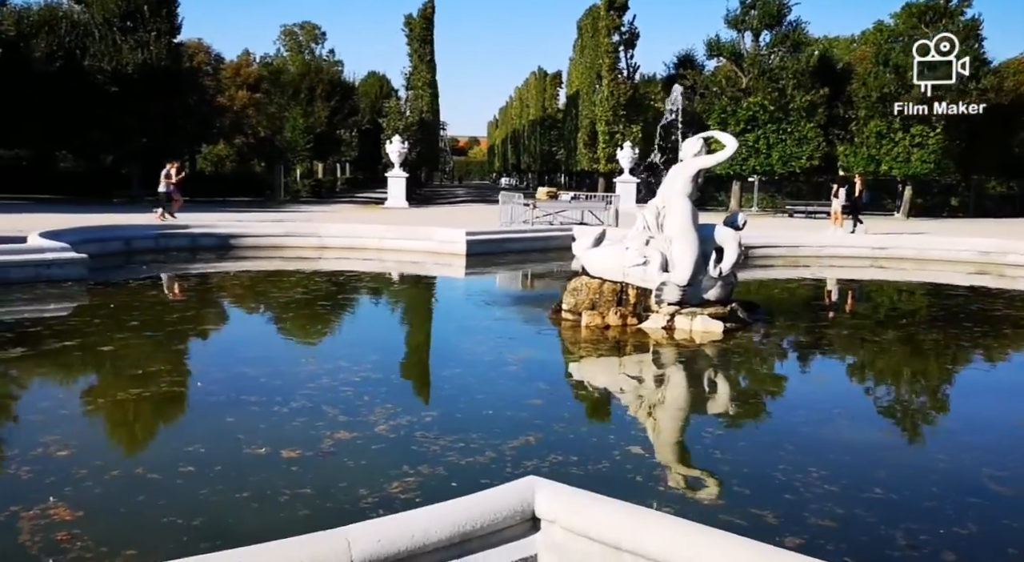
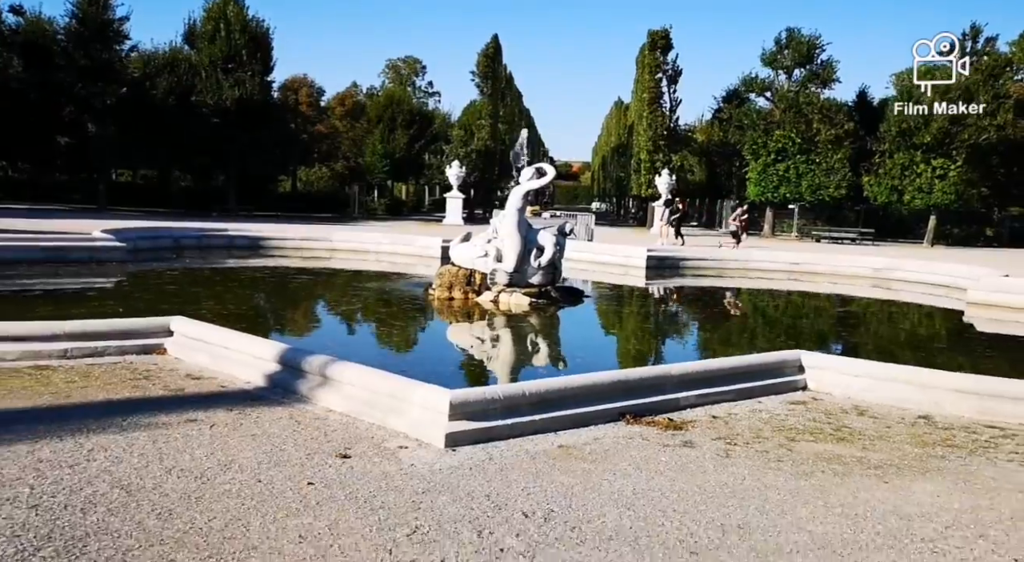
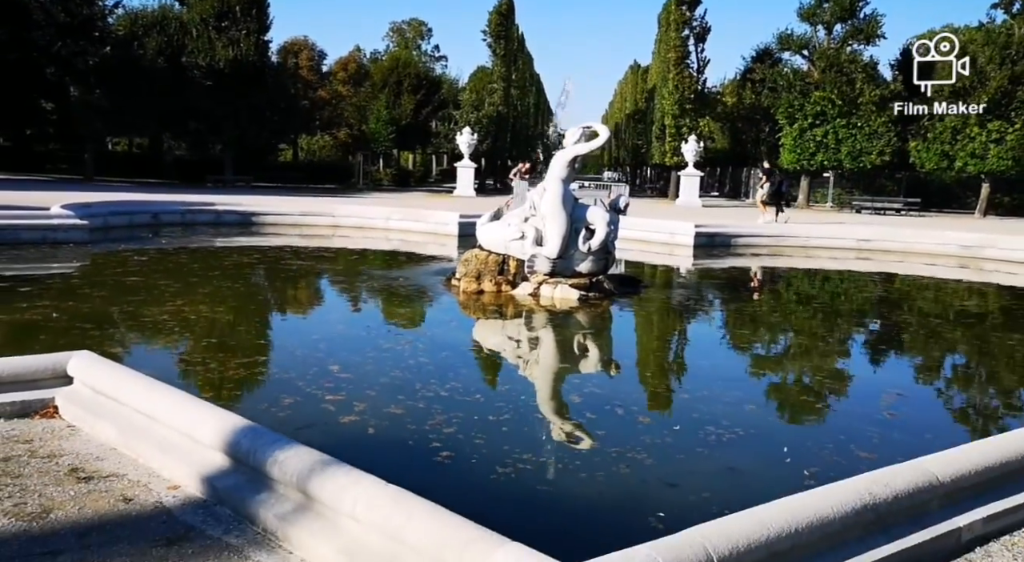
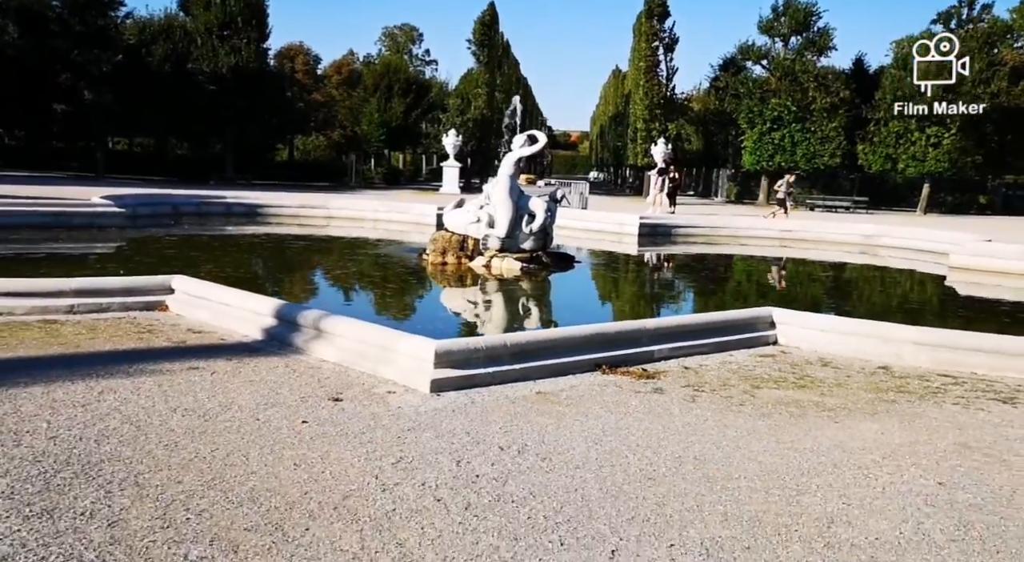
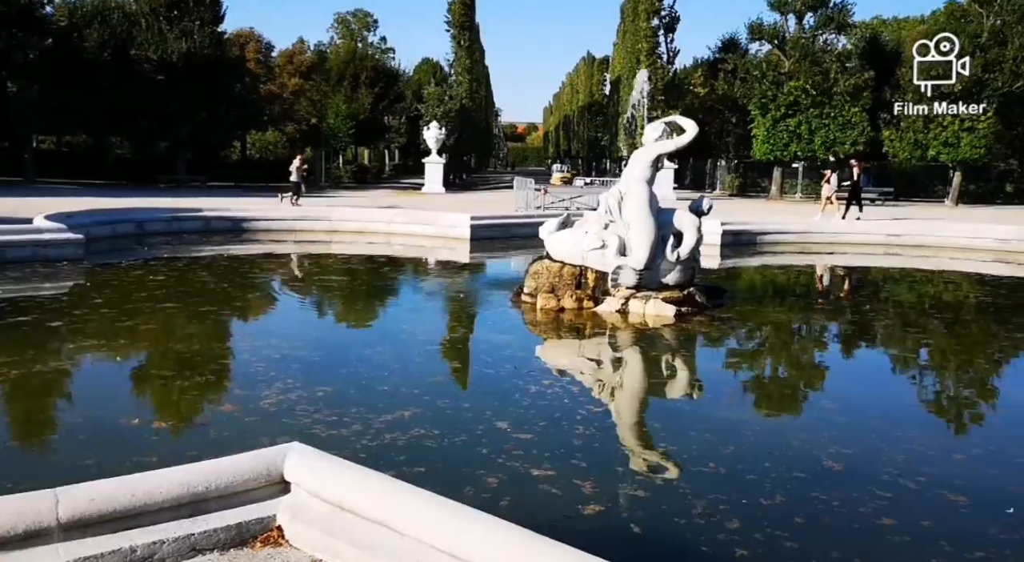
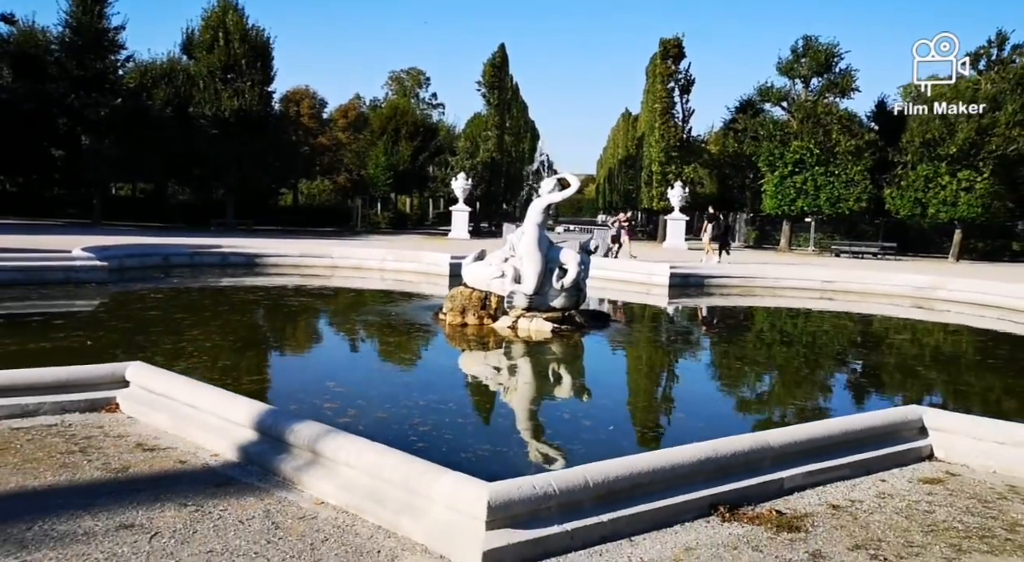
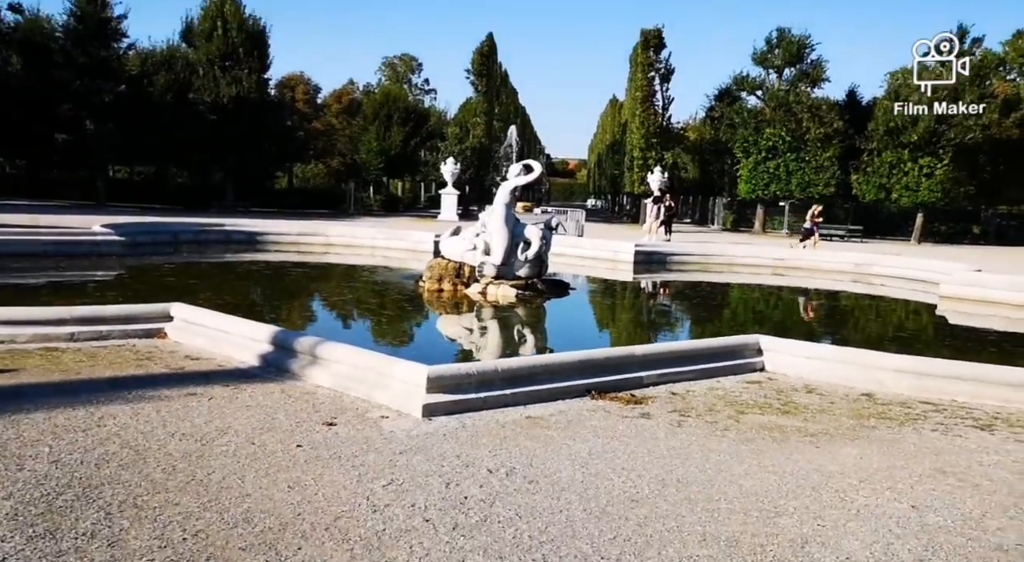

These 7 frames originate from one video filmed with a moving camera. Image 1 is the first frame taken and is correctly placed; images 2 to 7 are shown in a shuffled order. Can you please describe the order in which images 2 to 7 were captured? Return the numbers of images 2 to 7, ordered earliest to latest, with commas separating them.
5, 3, 6, 2, 4, 7
